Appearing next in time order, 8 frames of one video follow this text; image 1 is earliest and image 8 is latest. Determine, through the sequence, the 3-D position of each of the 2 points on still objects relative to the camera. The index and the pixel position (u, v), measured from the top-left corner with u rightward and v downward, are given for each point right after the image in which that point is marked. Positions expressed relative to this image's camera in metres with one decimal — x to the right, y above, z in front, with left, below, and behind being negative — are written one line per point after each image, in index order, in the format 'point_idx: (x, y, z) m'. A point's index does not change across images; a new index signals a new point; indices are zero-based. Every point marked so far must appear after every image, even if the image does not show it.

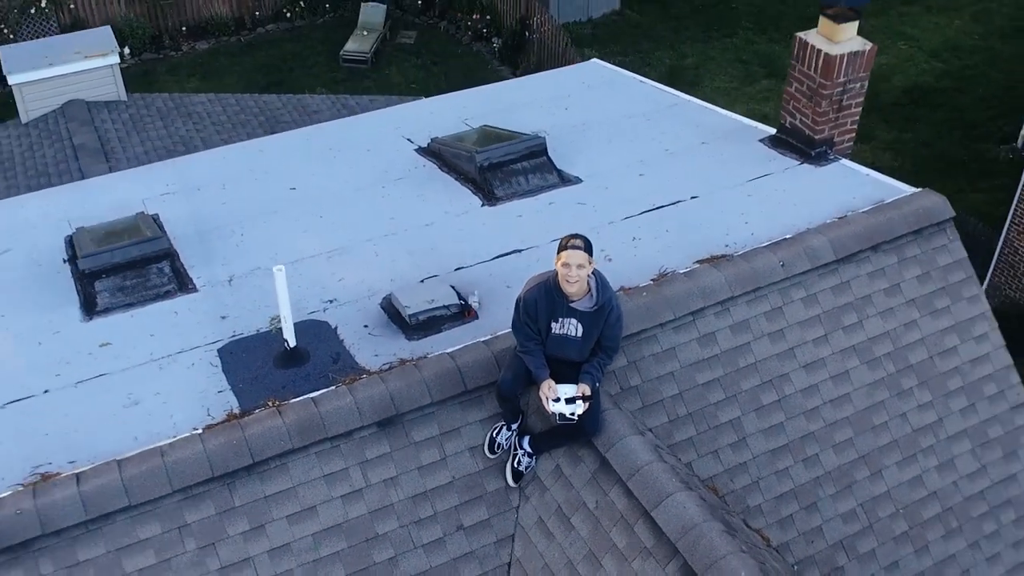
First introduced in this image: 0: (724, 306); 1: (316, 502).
0: (+1.0, -0.1, +5.3) m
1: (-0.7, -0.8, +4.5) m
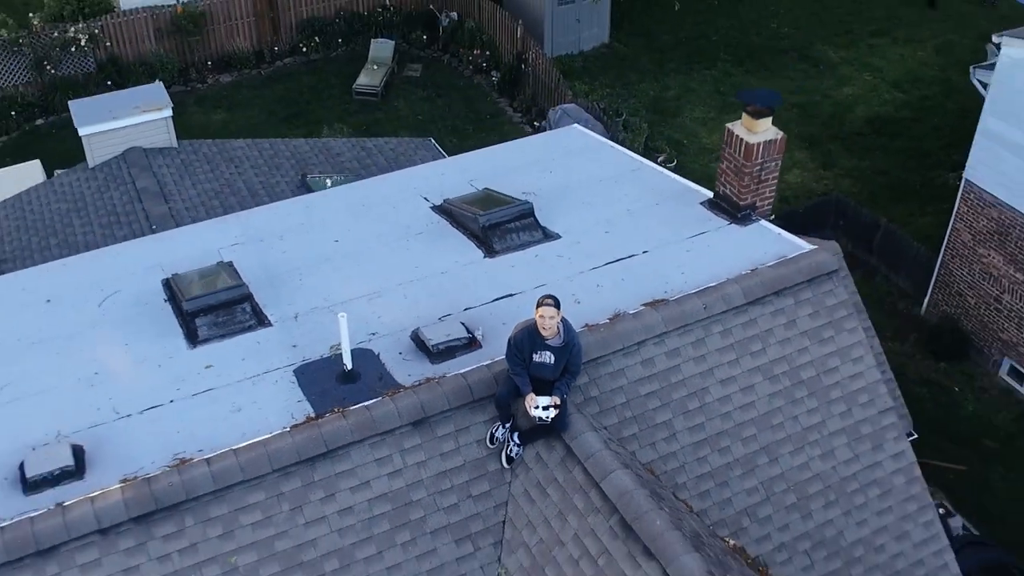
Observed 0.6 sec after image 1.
0: (+0.9, -0.3, +7.2) m
1: (-0.8, -1.0, +6.4) m
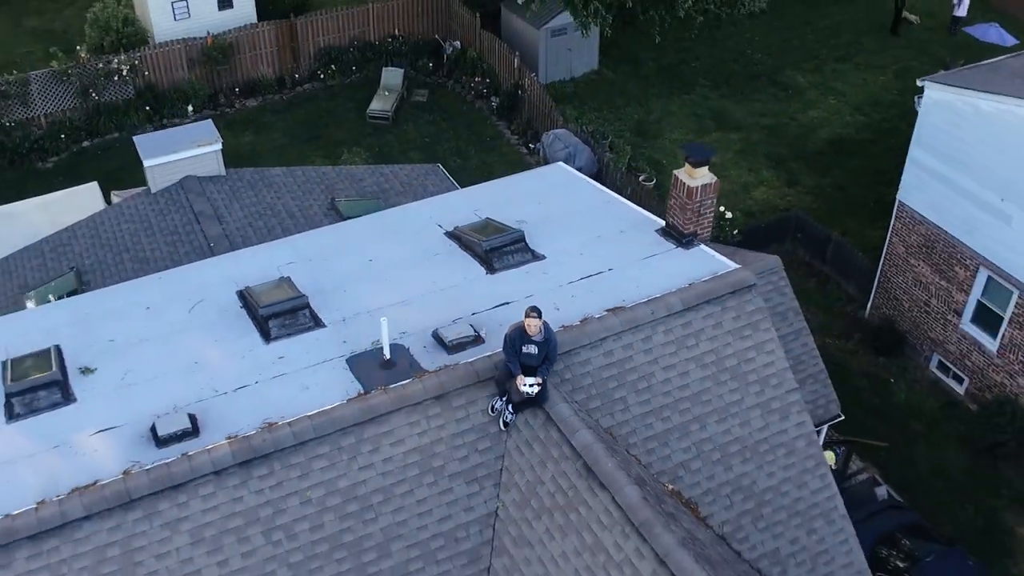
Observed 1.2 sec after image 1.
0: (+0.9, -0.4, +9.5) m
1: (-0.8, -1.1, +8.7) m
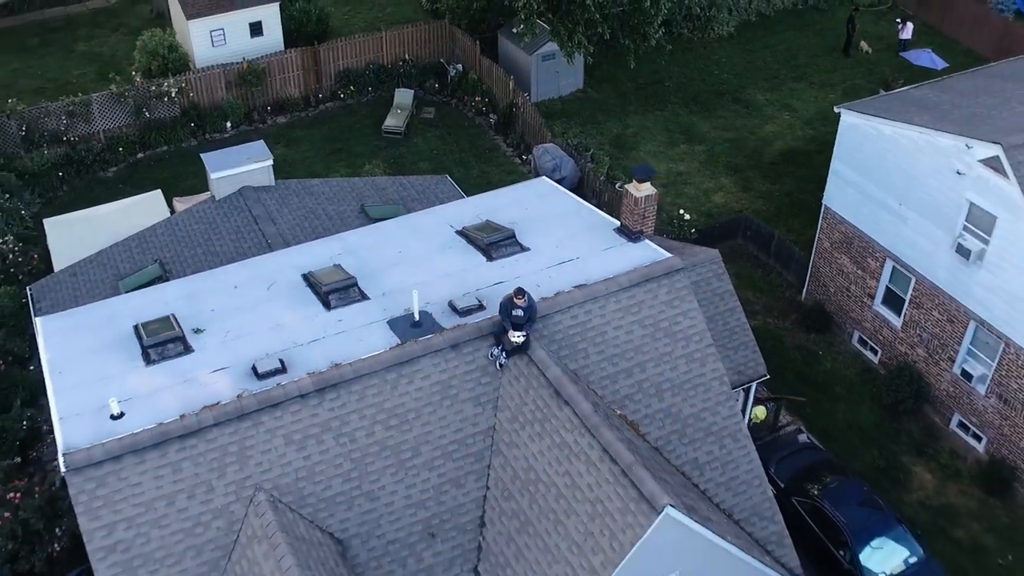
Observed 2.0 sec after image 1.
0: (+0.8, -0.2, +13.2) m
1: (-0.9, -0.9, +12.4) m
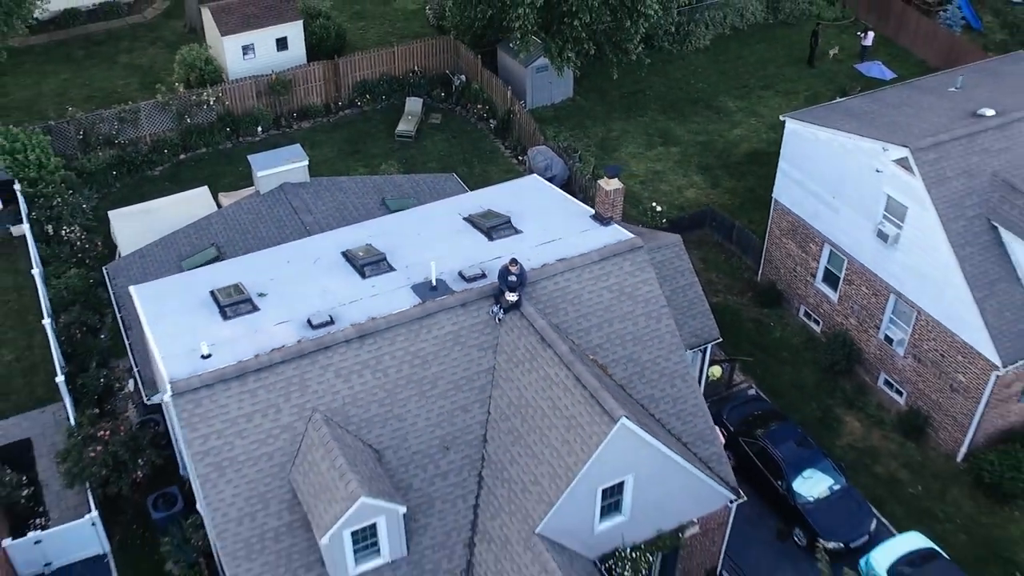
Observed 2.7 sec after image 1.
0: (+0.8, +0.2, +16.9) m
1: (-0.9, -0.5, +16.1) m
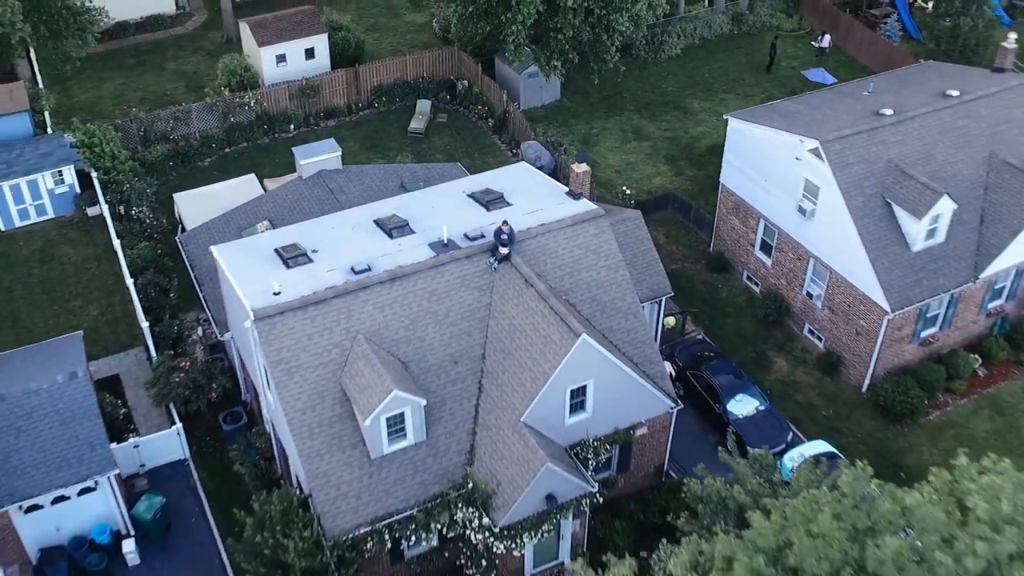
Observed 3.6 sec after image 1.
0: (+0.6, +1.0, +22.2) m
1: (-1.1, +0.3, +21.4) m
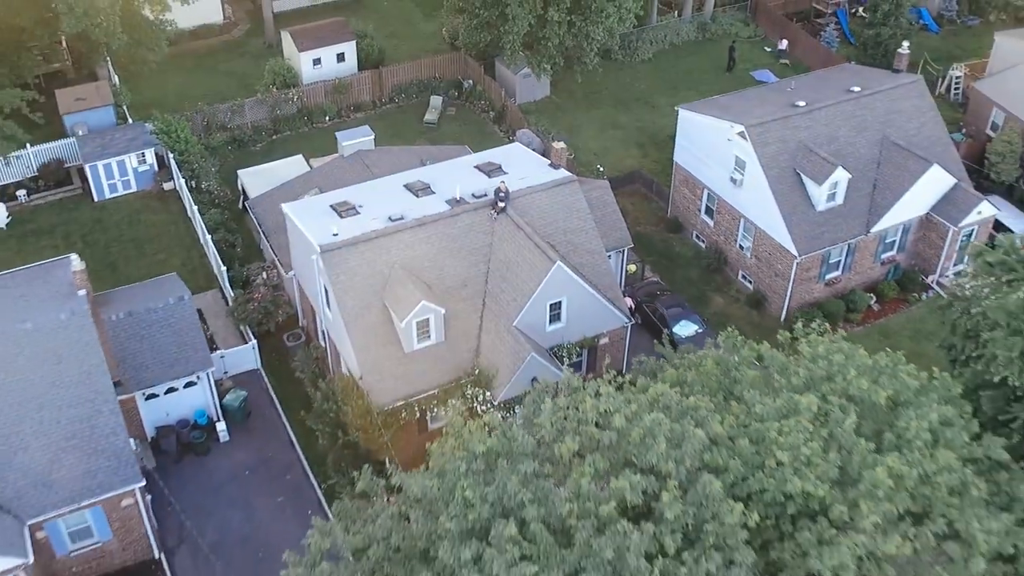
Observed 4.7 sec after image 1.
0: (+0.5, +2.5, +29.8) m
1: (-1.2, +1.7, +29.0) m
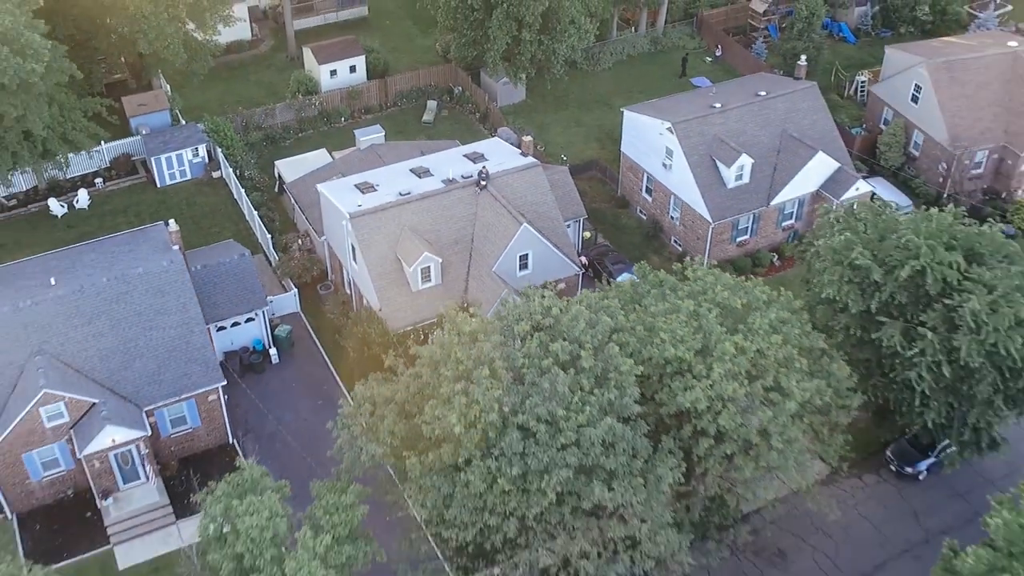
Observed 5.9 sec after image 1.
0: (-0.2, +3.9, +39.5) m
1: (-1.9, +3.2, +38.7) m
